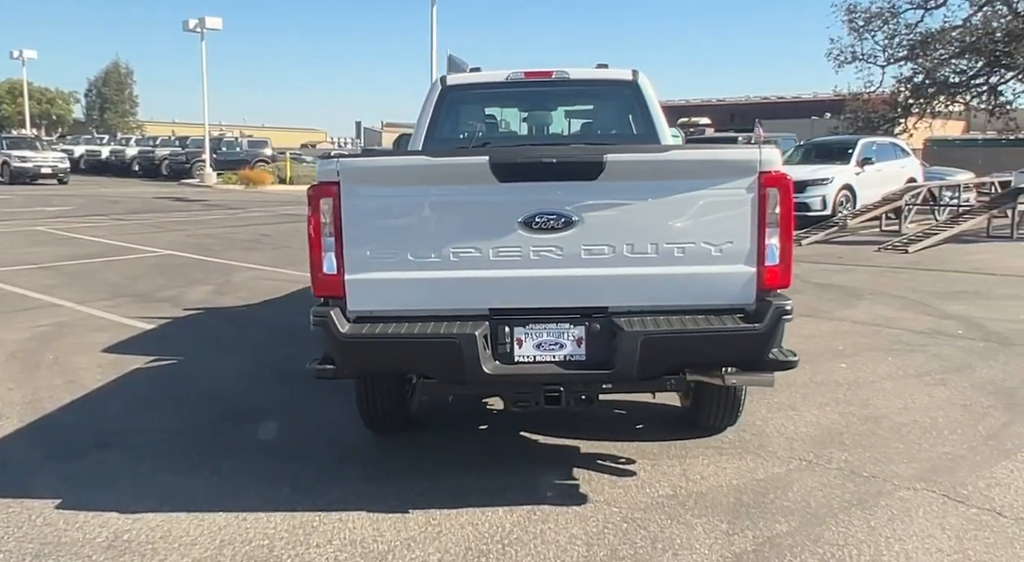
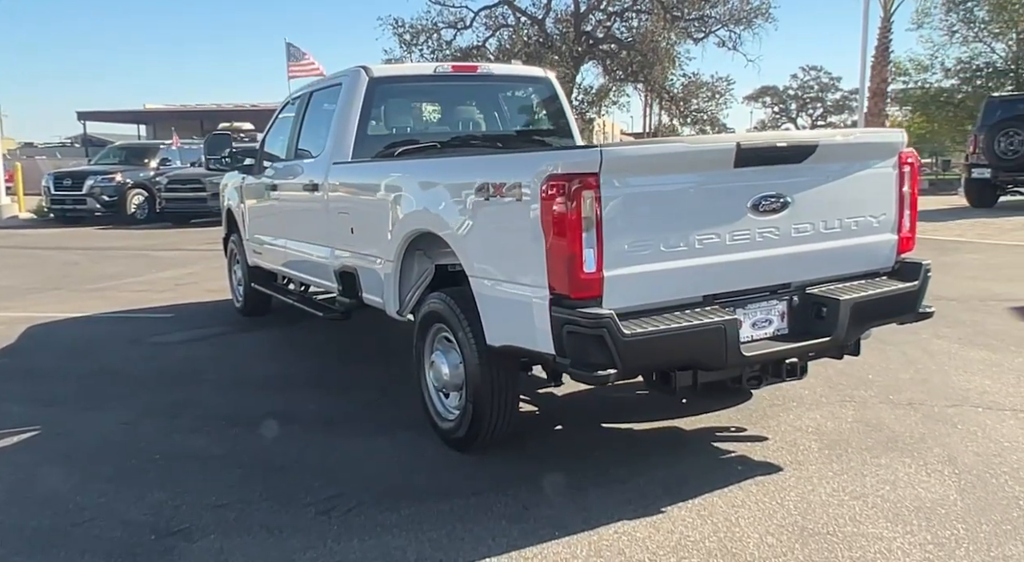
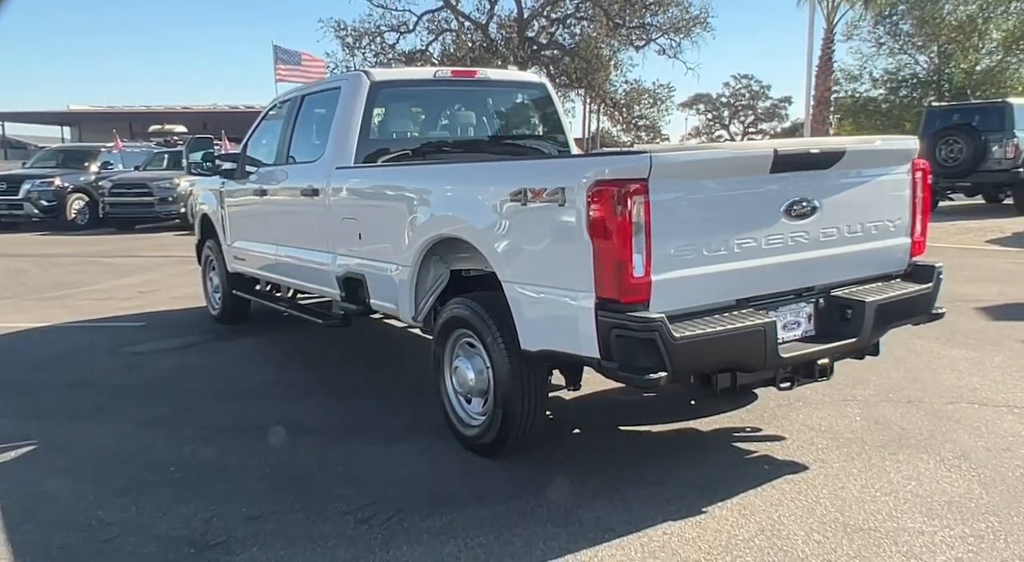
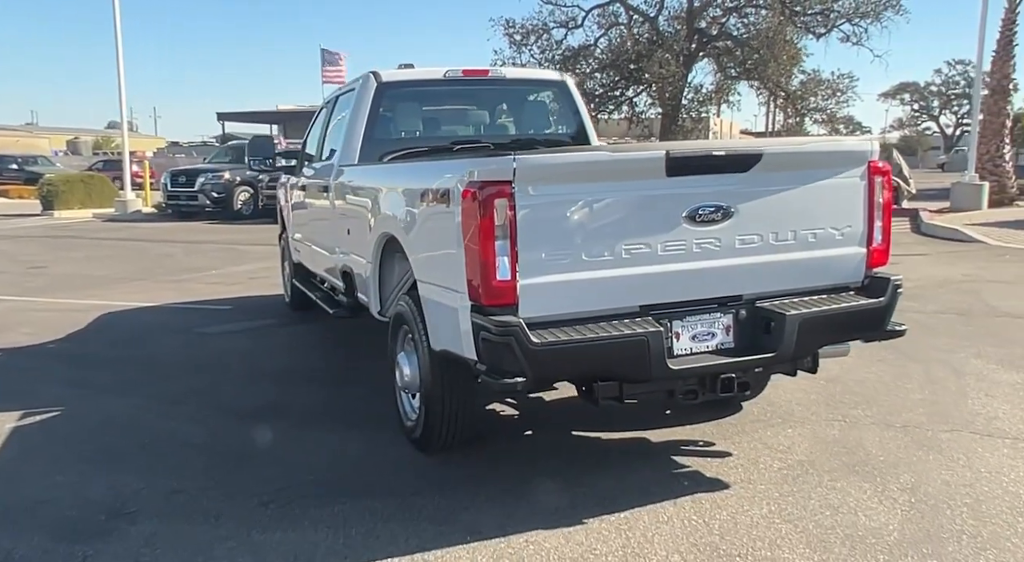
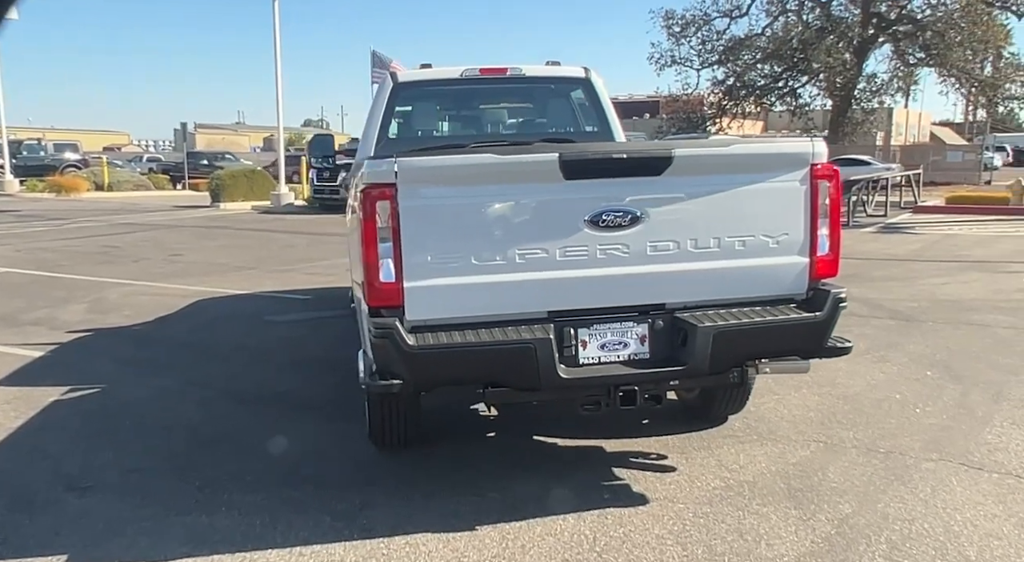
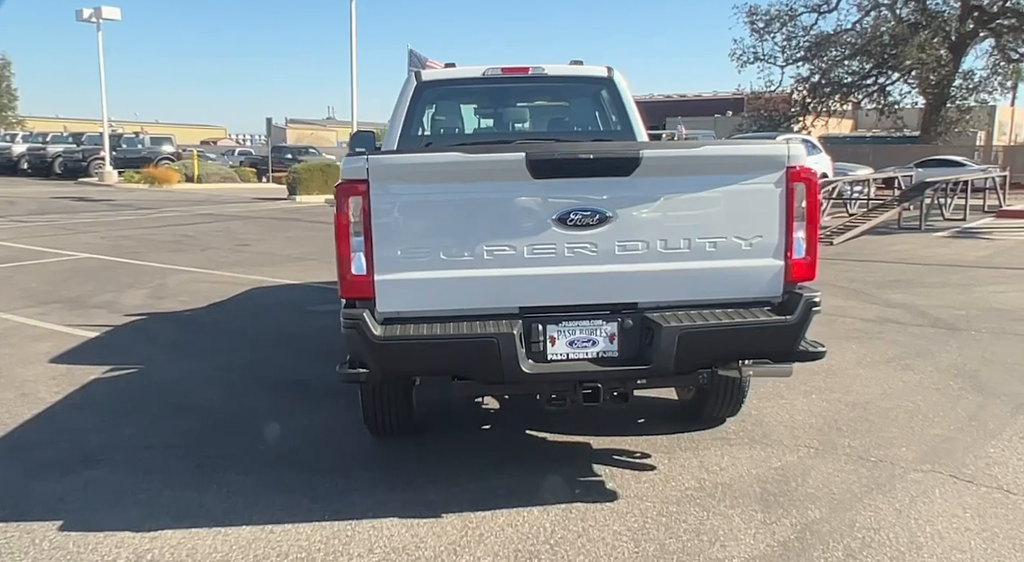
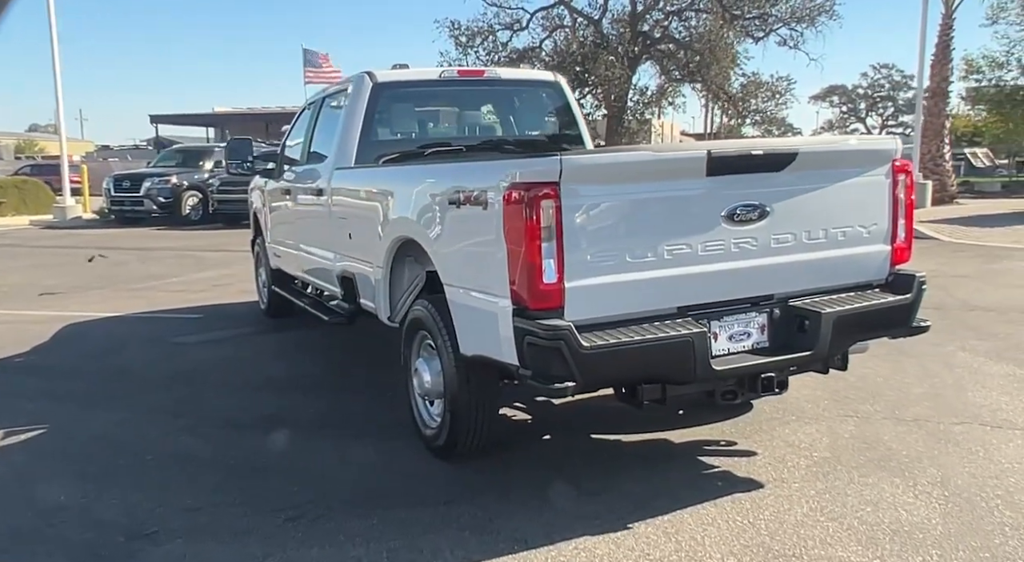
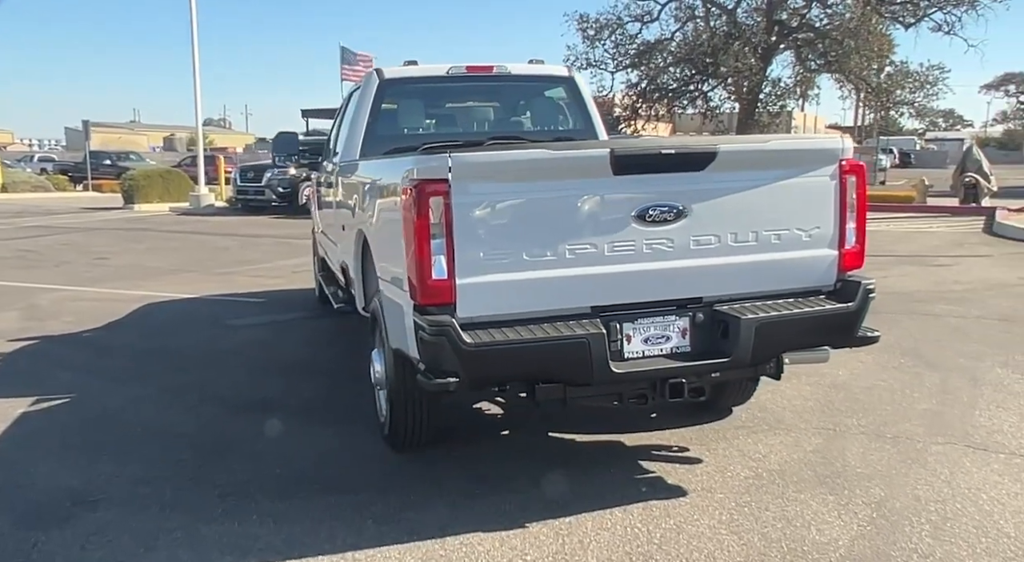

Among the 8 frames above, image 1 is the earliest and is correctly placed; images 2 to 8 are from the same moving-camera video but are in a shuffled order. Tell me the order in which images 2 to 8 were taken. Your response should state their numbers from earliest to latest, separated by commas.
6, 5, 8, 4, 7, 2, 3
